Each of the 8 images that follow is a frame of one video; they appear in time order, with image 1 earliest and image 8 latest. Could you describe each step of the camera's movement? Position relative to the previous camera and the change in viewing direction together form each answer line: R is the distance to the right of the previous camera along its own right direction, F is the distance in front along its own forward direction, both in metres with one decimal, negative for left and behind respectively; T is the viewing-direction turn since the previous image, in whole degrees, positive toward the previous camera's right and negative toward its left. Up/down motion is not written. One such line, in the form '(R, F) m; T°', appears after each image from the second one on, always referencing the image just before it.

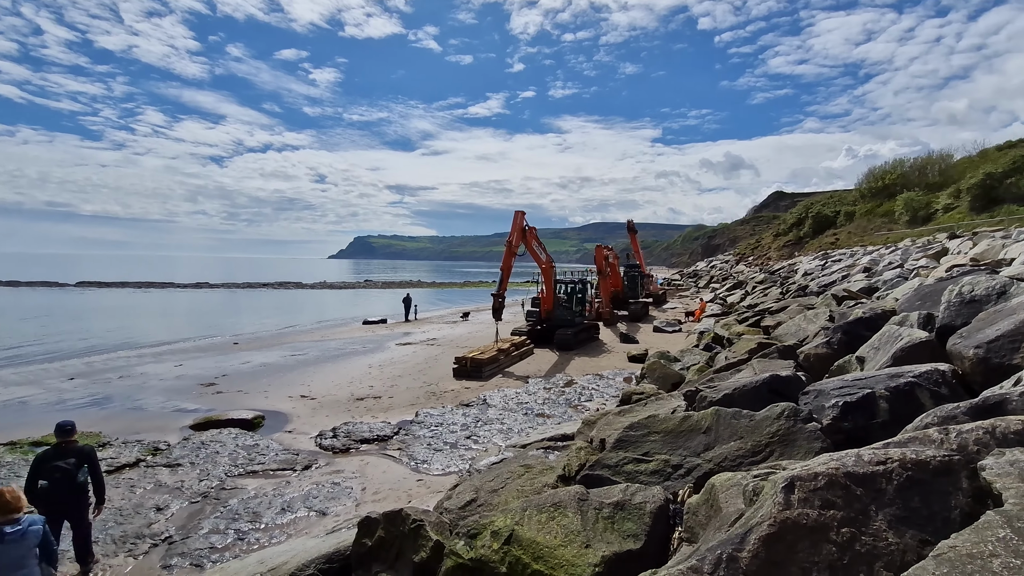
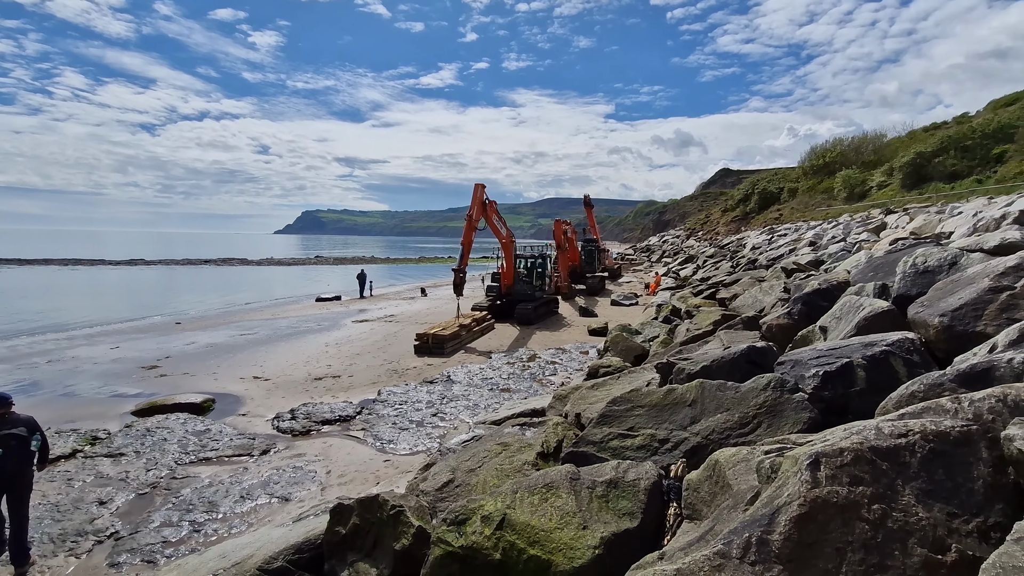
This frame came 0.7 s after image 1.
(-0.2, +0.3) m; +5°
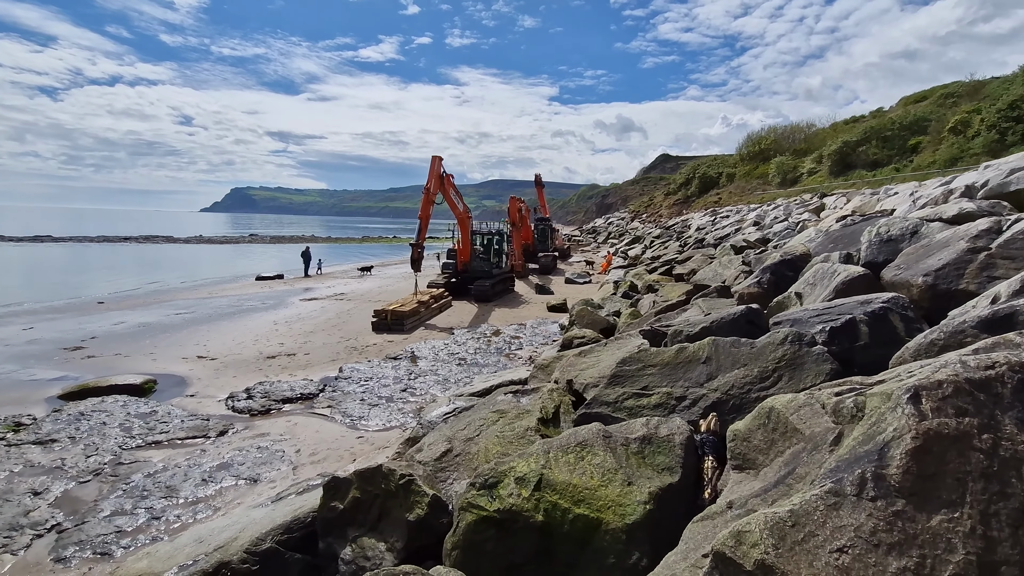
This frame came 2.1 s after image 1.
(-0.5, +0.3) m; +6°
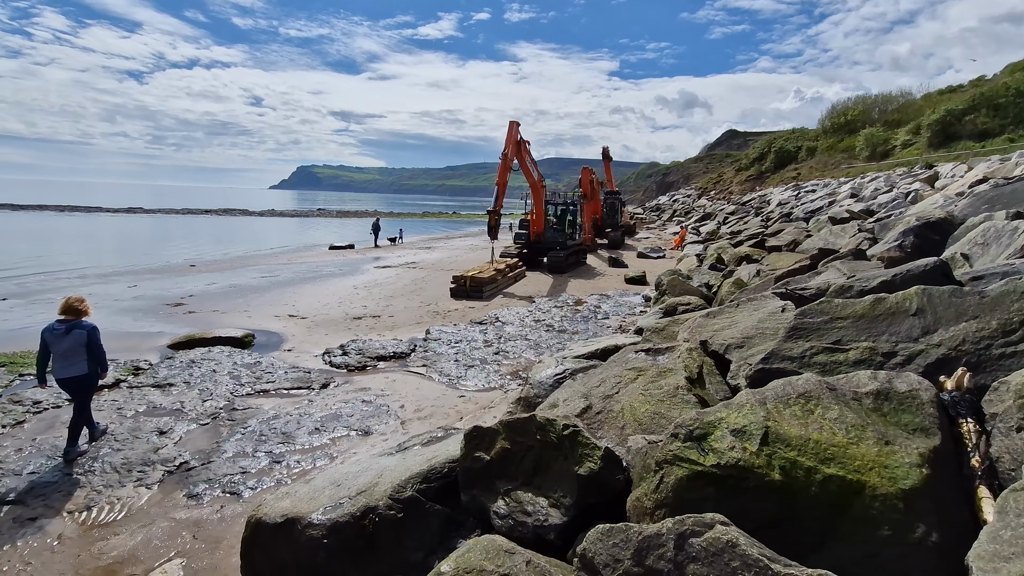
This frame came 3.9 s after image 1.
(-0.8, +0.4) m; -6°
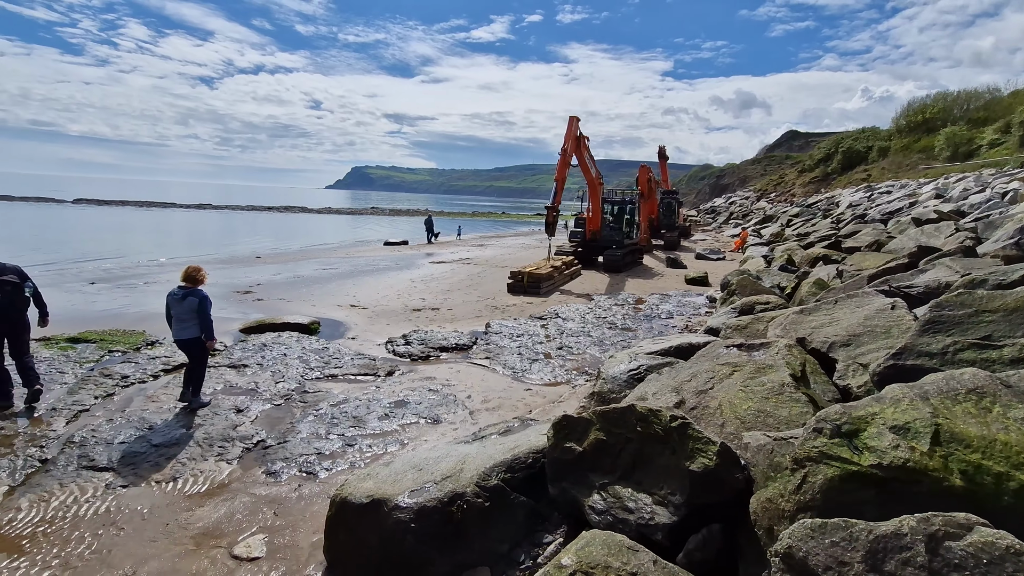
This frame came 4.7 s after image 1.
(-0.4, +0.2) m; -5°
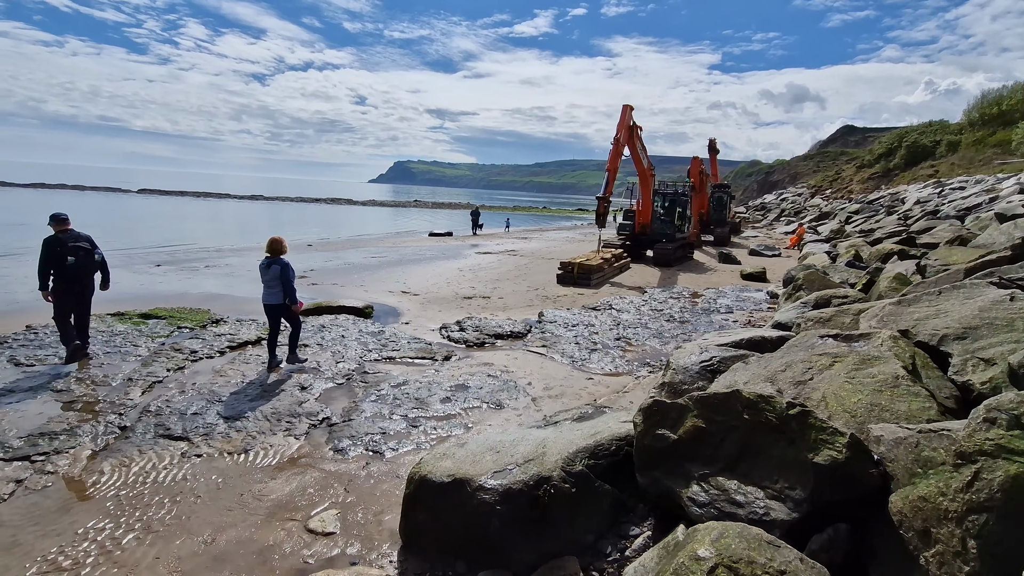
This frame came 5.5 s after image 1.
(-0.4, +0.2) m; -4°
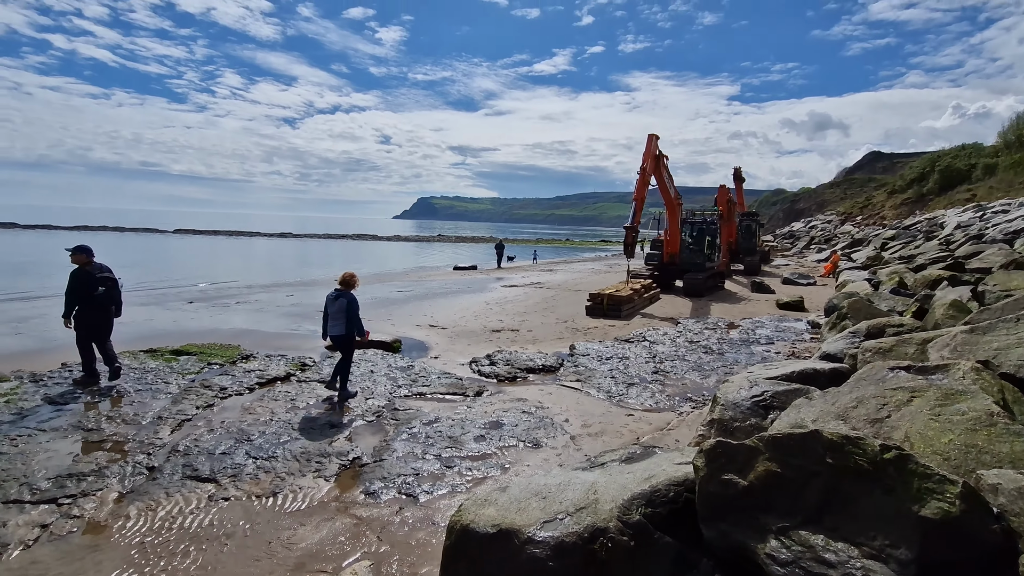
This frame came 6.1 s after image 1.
(-0.1, +0.2) m; -3°
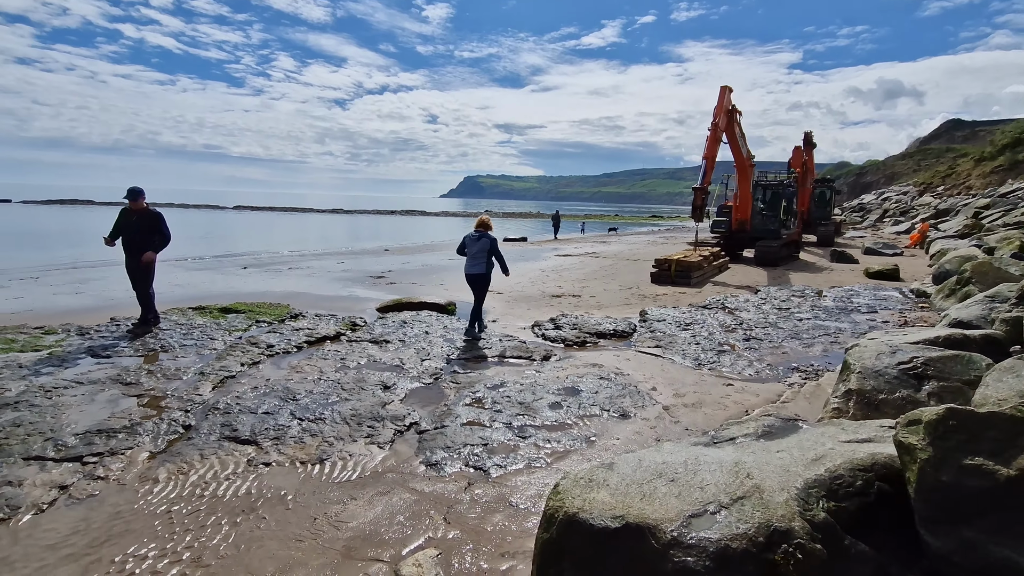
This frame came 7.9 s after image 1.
(-0.4, +0.9) m; -5°
